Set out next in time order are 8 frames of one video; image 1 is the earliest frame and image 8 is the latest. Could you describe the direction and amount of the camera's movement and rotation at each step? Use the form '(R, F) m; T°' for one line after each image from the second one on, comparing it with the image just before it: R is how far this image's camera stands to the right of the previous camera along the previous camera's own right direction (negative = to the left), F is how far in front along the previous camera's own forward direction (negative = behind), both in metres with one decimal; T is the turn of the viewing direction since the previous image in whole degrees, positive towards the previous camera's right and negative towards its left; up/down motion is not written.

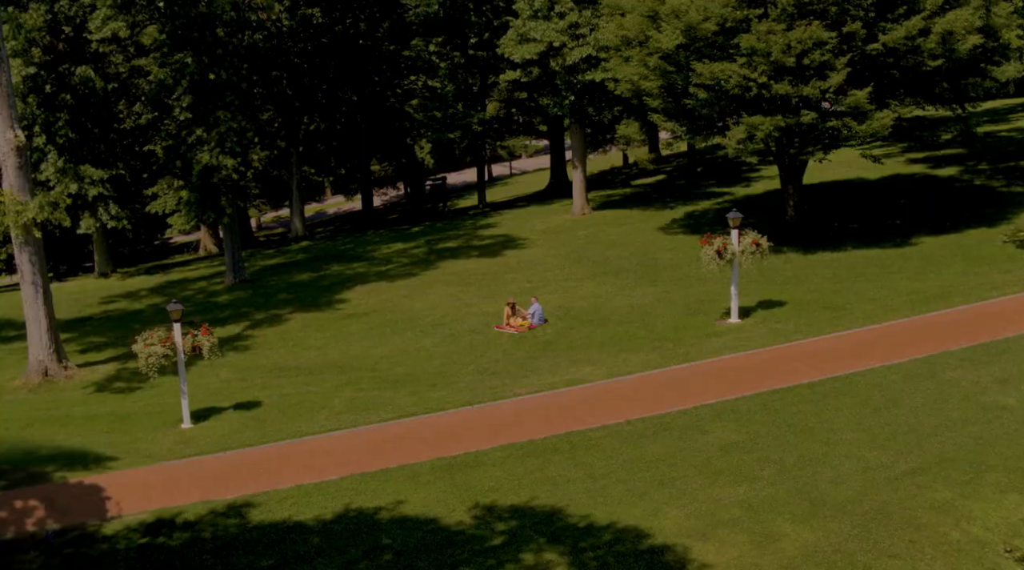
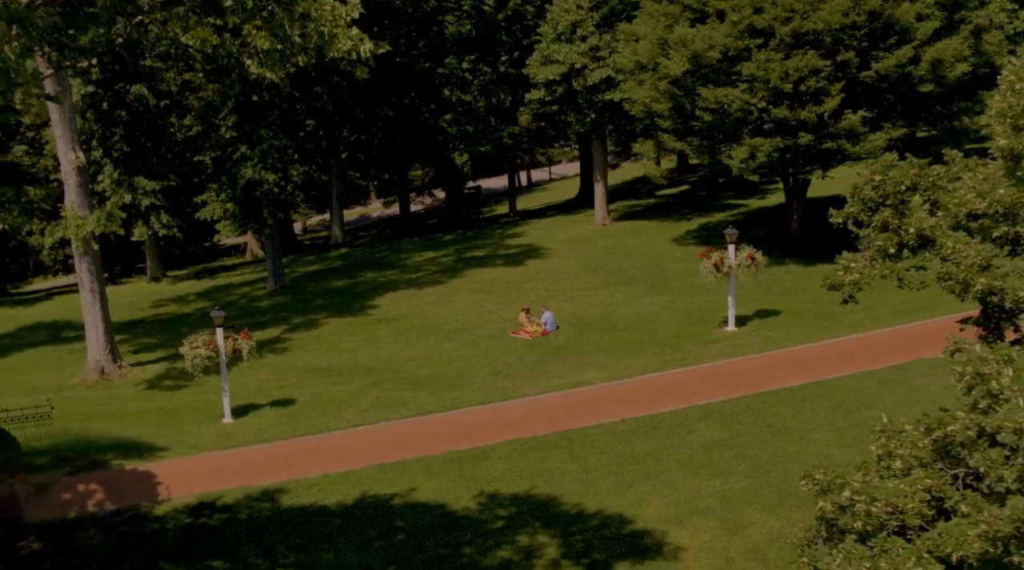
(+0.7, -2.1) m; -2°
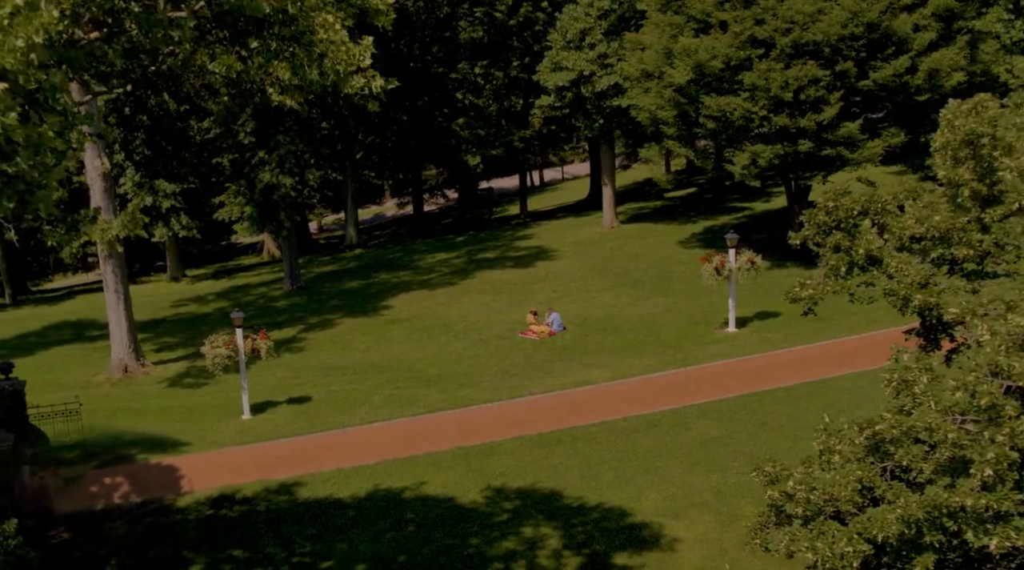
(+0.1, -1.0) m; -1°
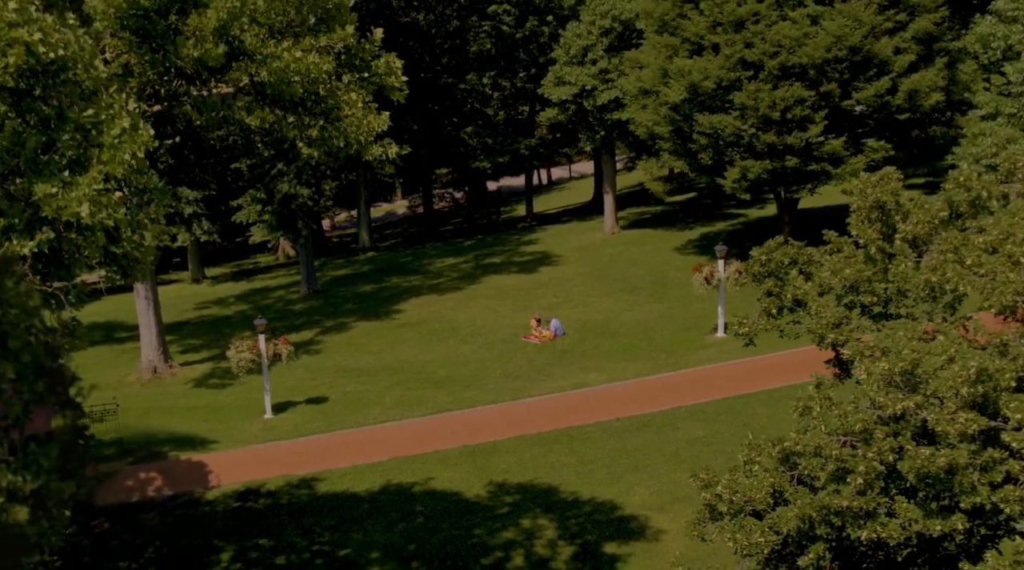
(+0.2, -1.9) m; 0°
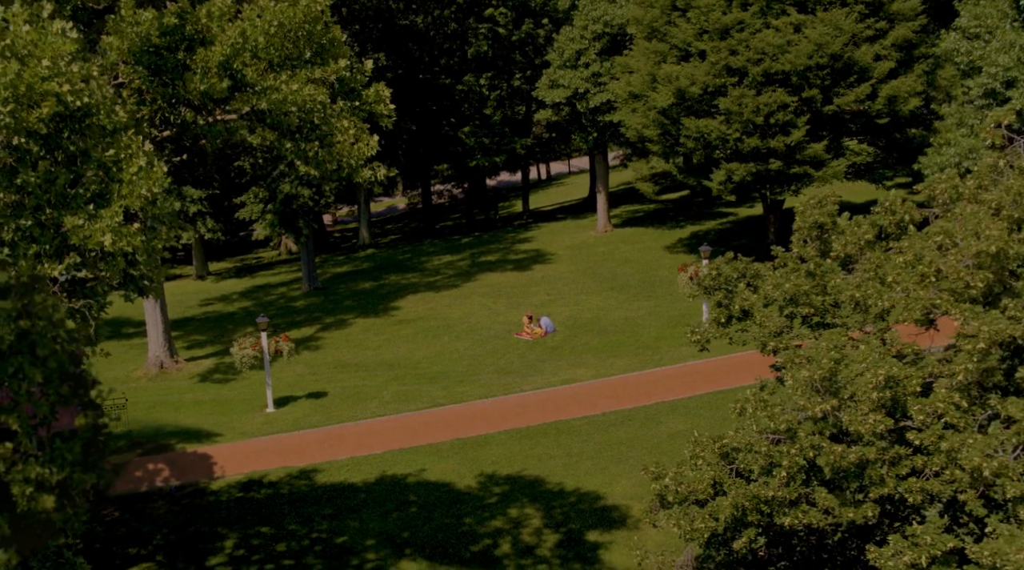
(+0.3, -1.2) m; 0°
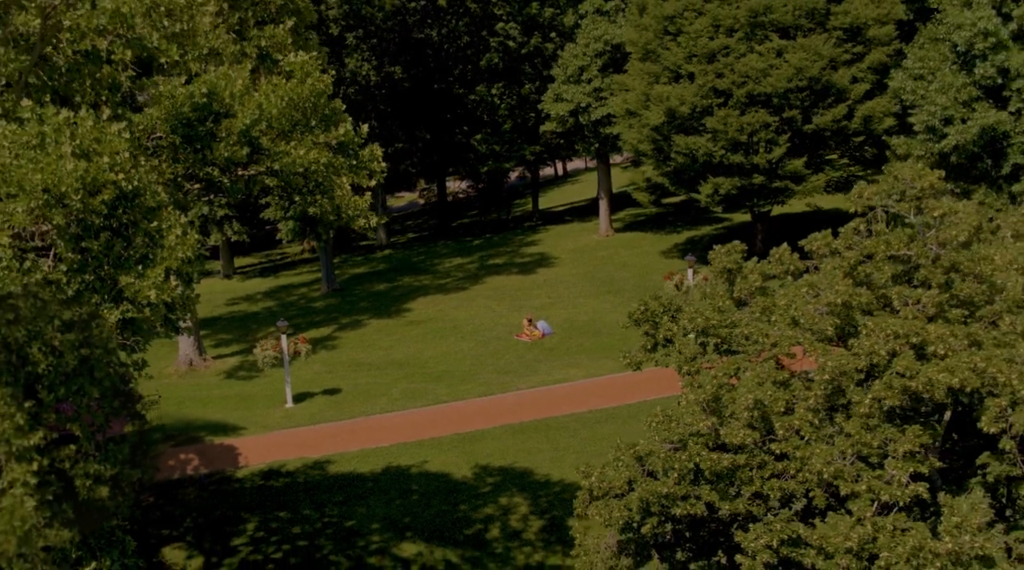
(+0.7, -2.6) m; -1°
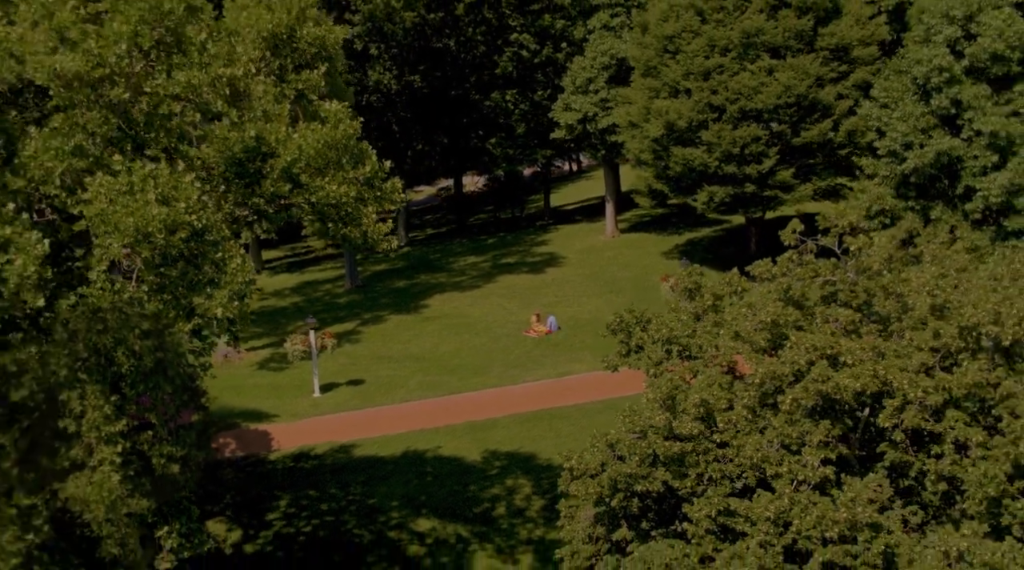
(+0.3, -2.9) m; -1°
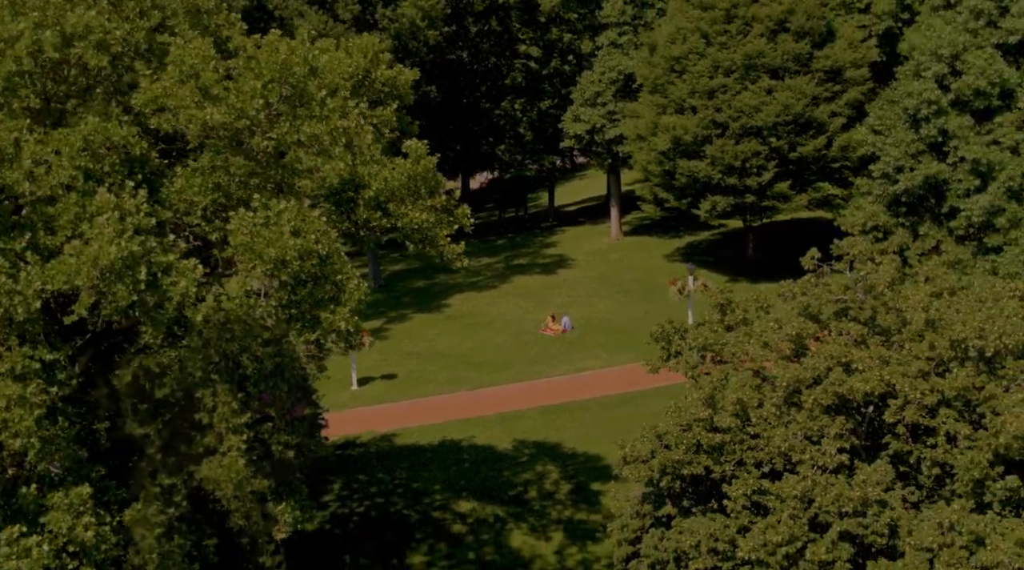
(-1.3, -3.0) m; +1°
